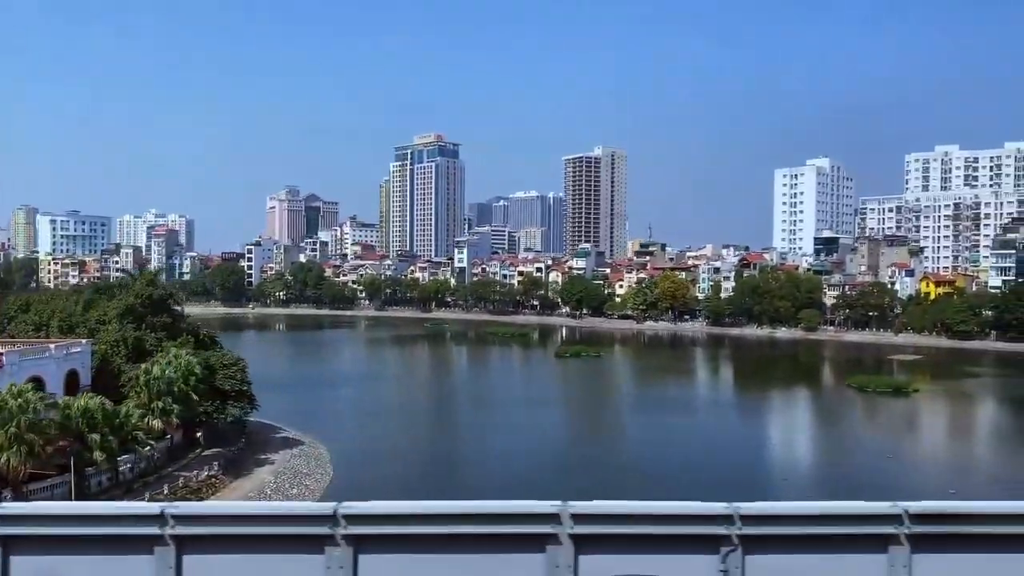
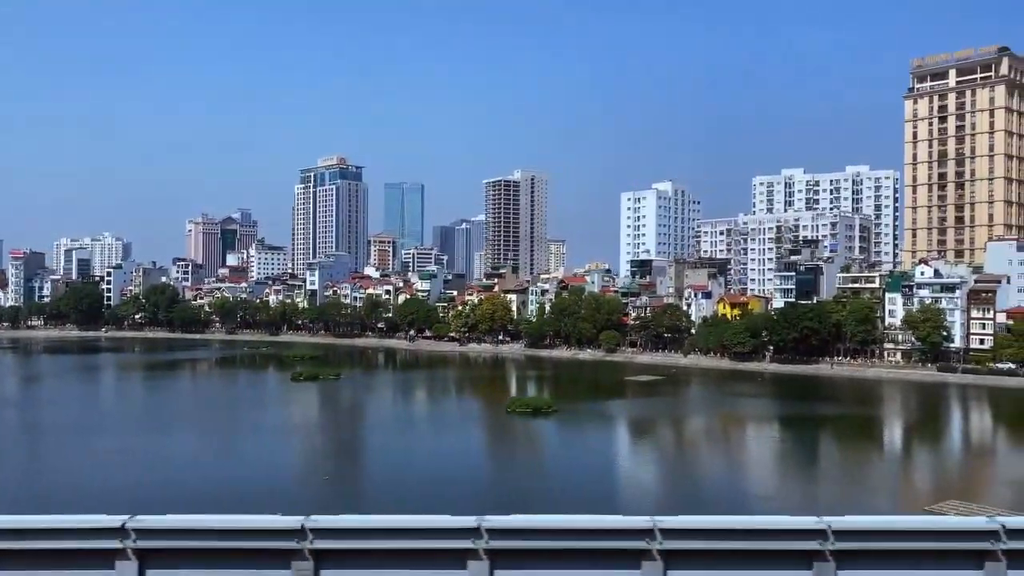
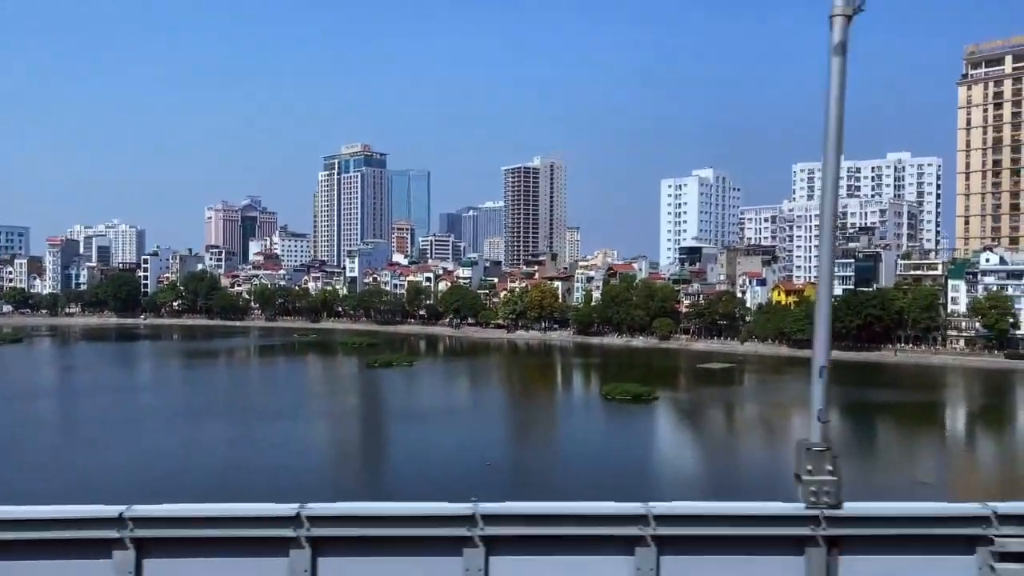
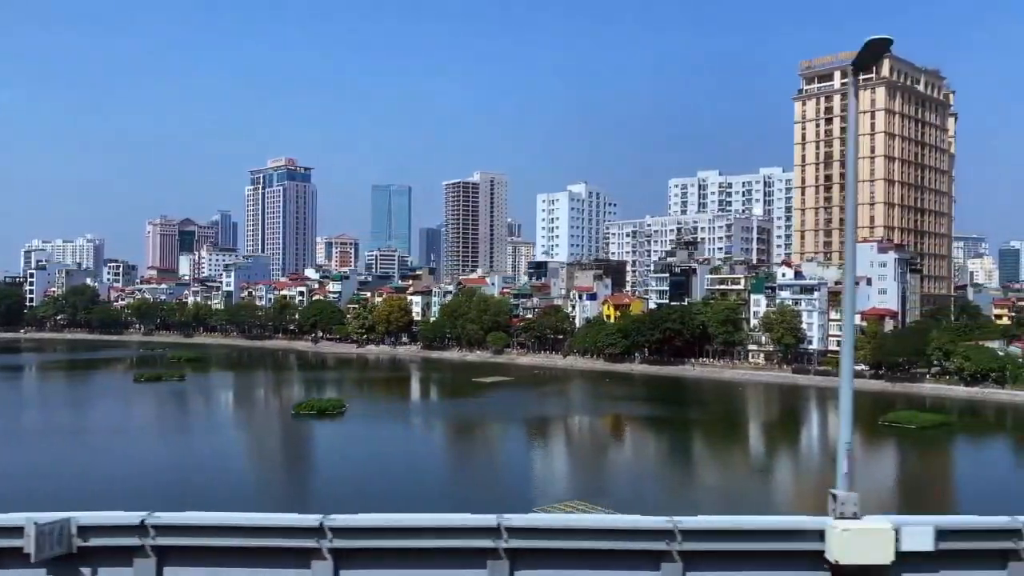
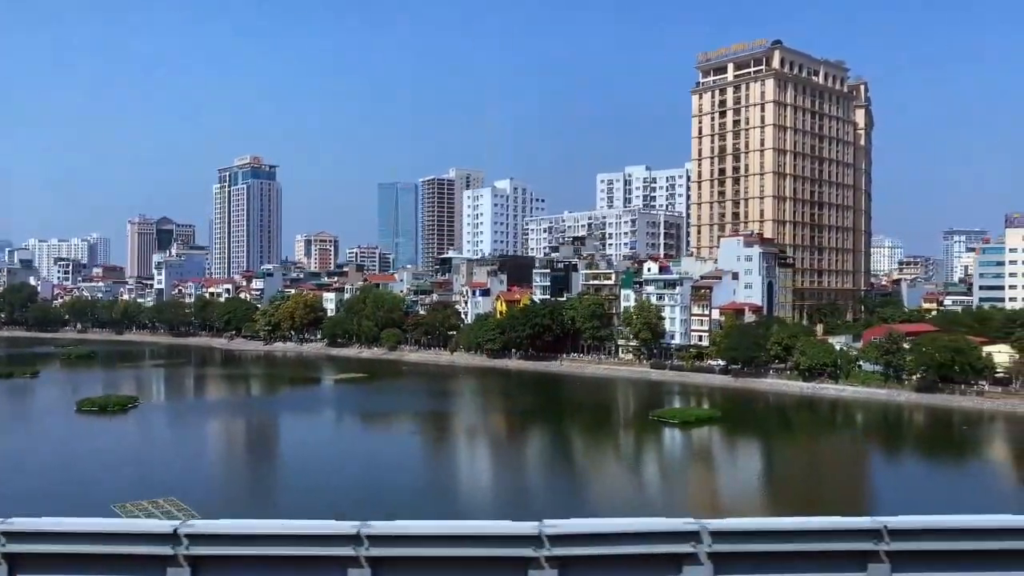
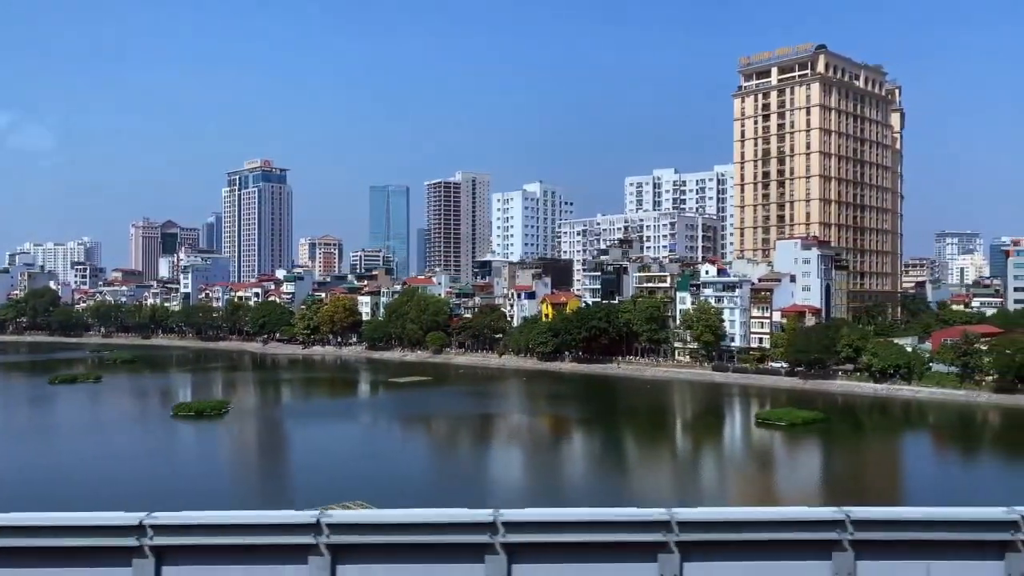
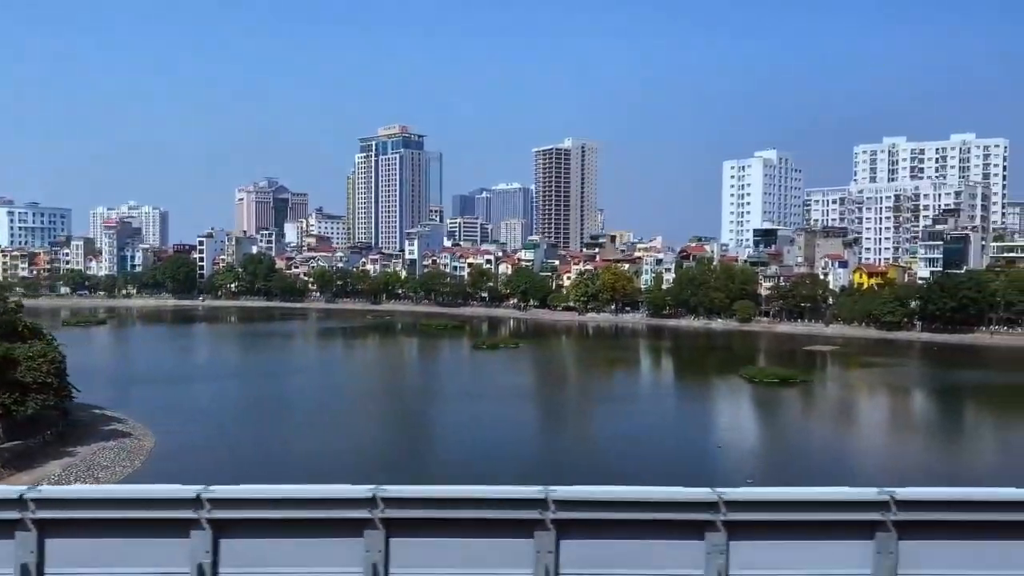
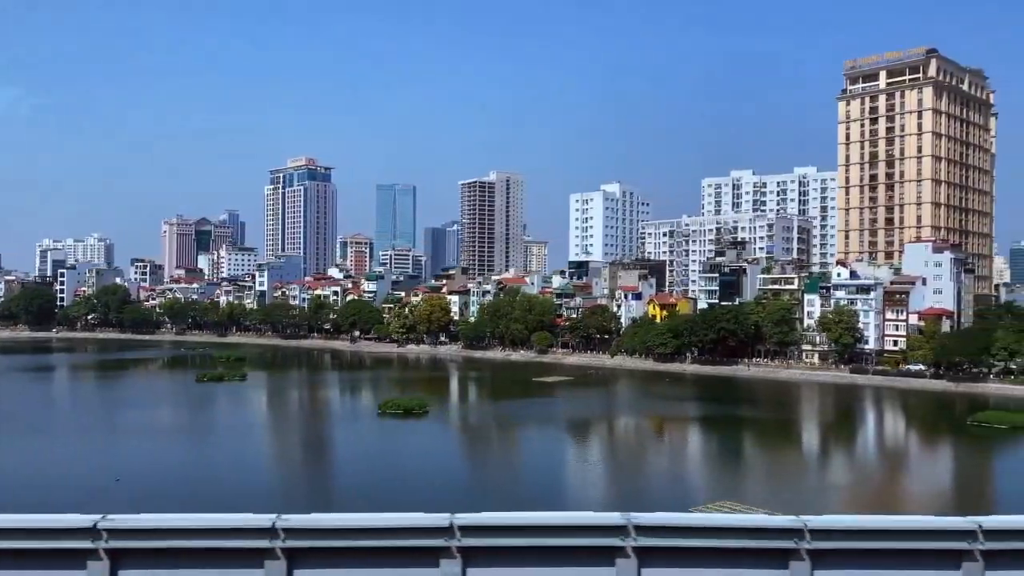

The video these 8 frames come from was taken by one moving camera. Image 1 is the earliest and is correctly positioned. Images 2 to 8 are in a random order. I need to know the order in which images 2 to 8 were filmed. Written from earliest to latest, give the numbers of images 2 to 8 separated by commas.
7, 3, 2, 8, 4, 6, 5
